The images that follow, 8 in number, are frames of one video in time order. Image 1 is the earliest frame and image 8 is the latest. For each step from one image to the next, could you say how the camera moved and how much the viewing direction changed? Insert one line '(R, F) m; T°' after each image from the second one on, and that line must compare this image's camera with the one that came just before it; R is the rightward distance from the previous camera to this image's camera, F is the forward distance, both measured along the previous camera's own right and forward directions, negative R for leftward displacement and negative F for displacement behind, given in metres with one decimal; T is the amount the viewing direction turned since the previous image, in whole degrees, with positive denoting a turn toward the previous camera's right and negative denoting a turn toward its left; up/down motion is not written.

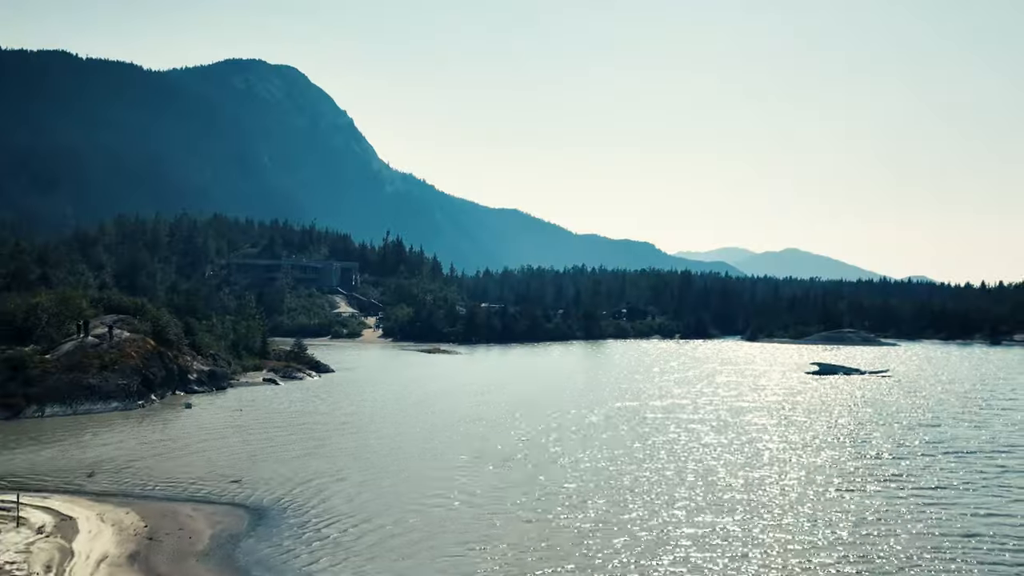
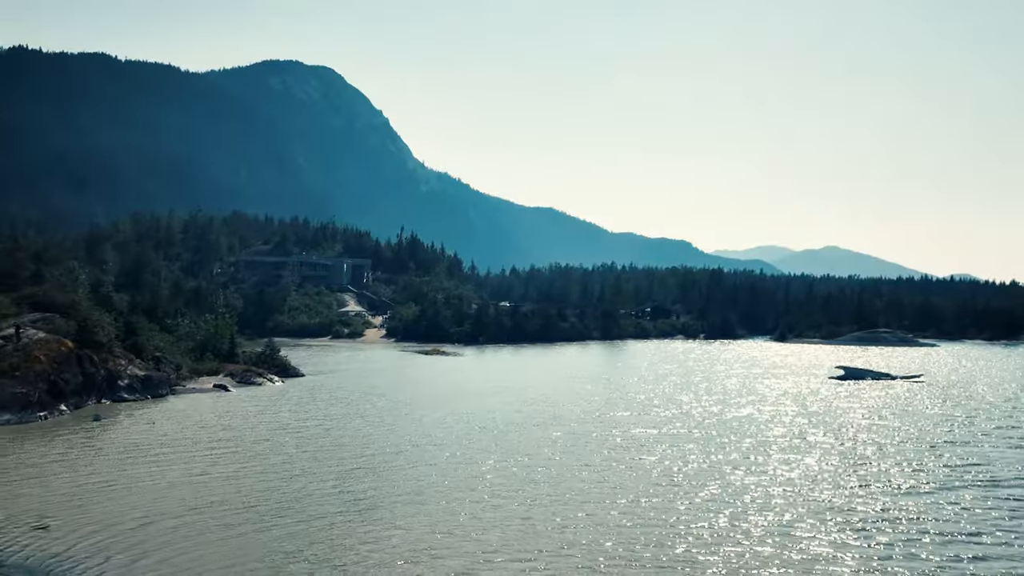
(+3.2, +5.5) m; -2°
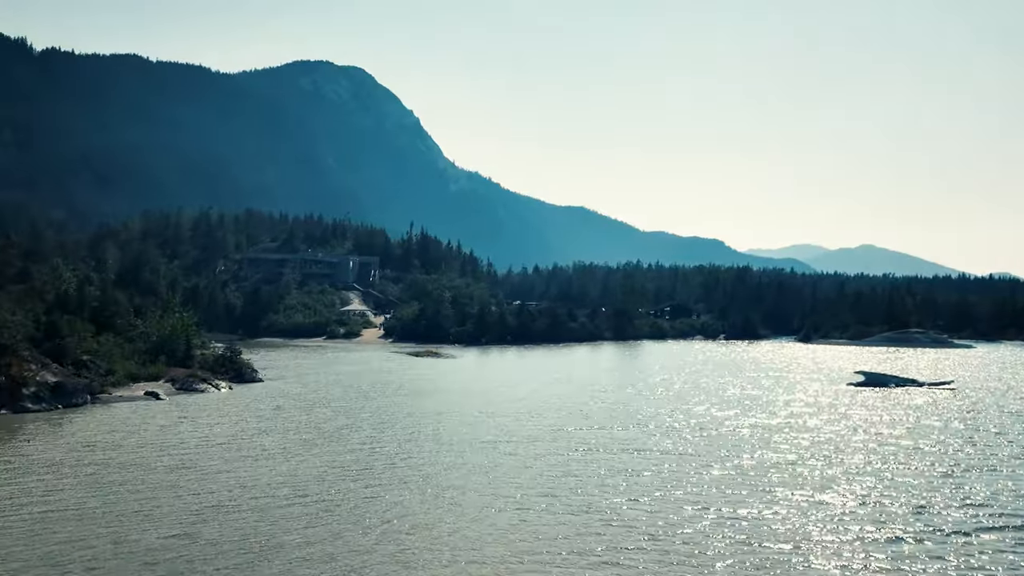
(+3.1, +5.5) m; -2°
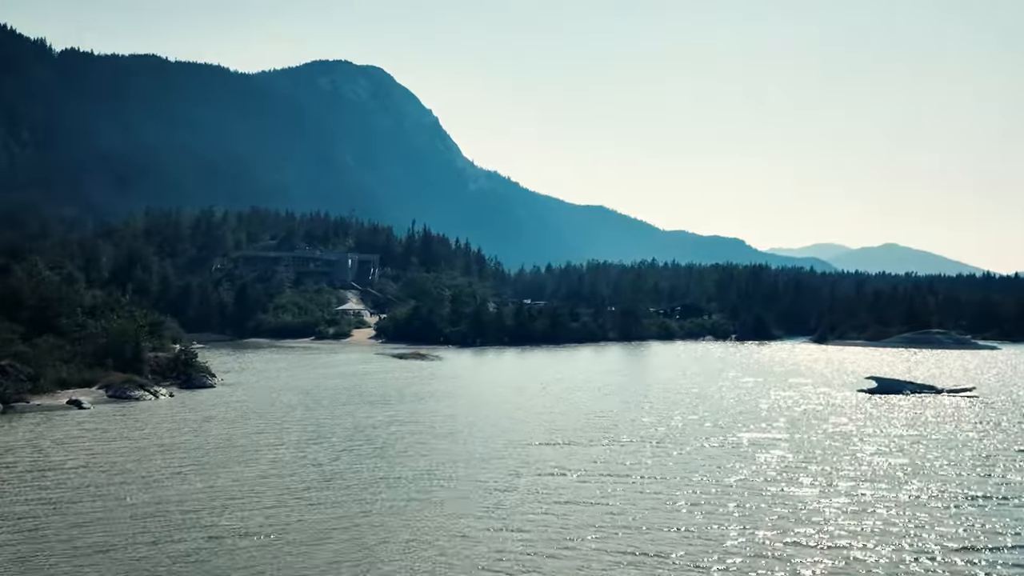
(+2.4, +4.5) m; -1°
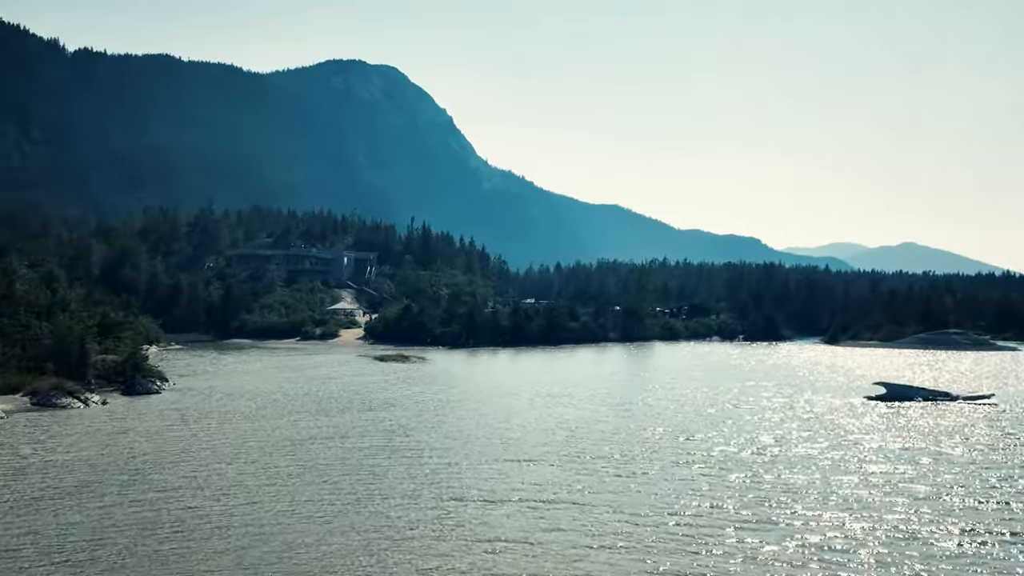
(+2.1, +4.0) m; -1°
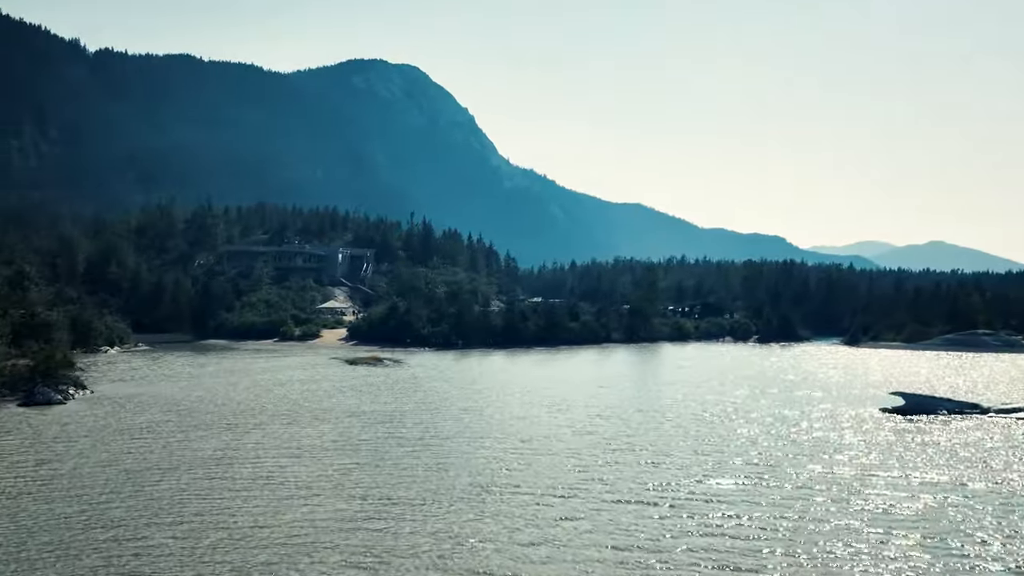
(+2.9, +6.0) m; -1°
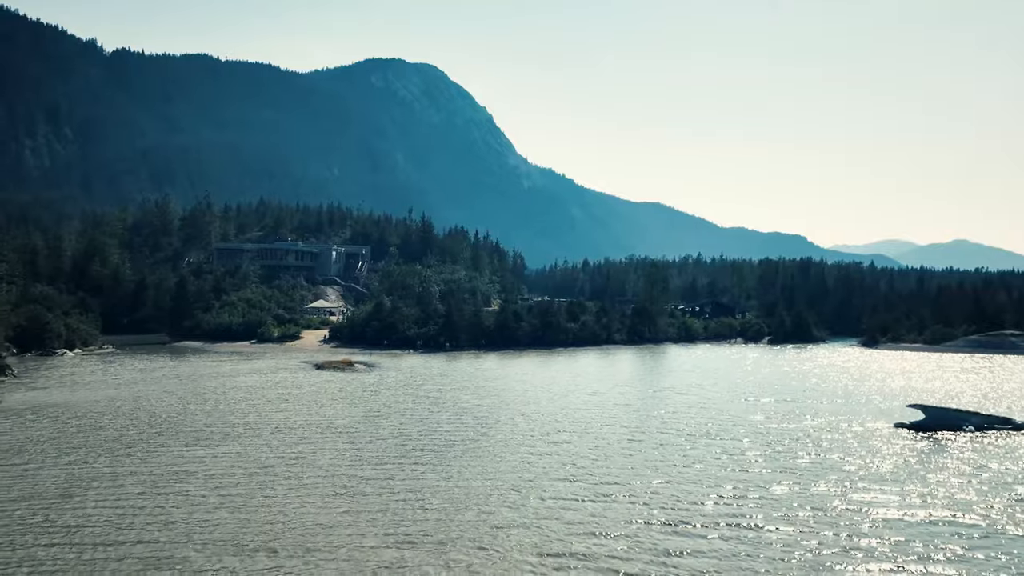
(+2.5, +5.3) m; -1°
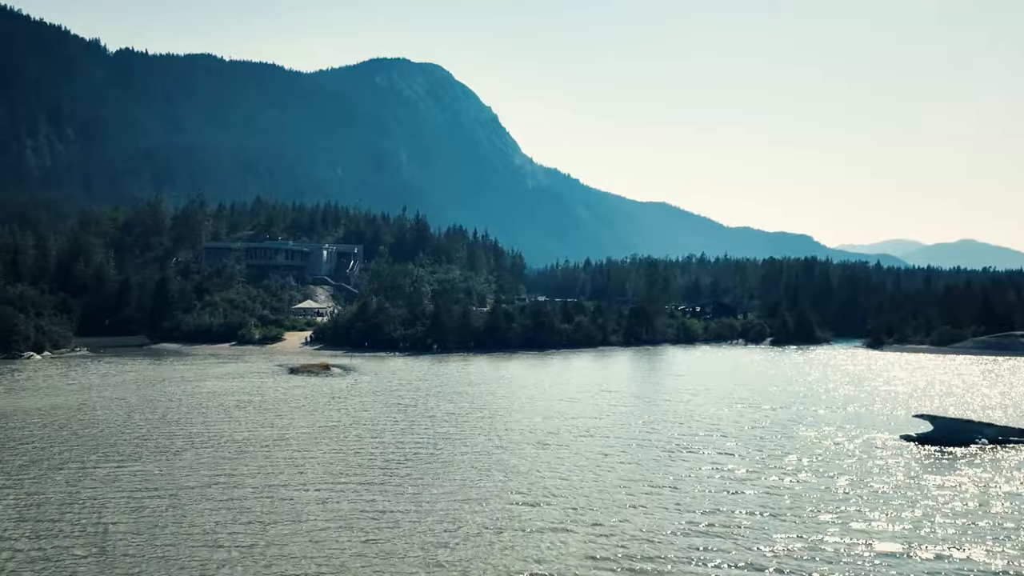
(+1.3, +3.0) m; 0°
